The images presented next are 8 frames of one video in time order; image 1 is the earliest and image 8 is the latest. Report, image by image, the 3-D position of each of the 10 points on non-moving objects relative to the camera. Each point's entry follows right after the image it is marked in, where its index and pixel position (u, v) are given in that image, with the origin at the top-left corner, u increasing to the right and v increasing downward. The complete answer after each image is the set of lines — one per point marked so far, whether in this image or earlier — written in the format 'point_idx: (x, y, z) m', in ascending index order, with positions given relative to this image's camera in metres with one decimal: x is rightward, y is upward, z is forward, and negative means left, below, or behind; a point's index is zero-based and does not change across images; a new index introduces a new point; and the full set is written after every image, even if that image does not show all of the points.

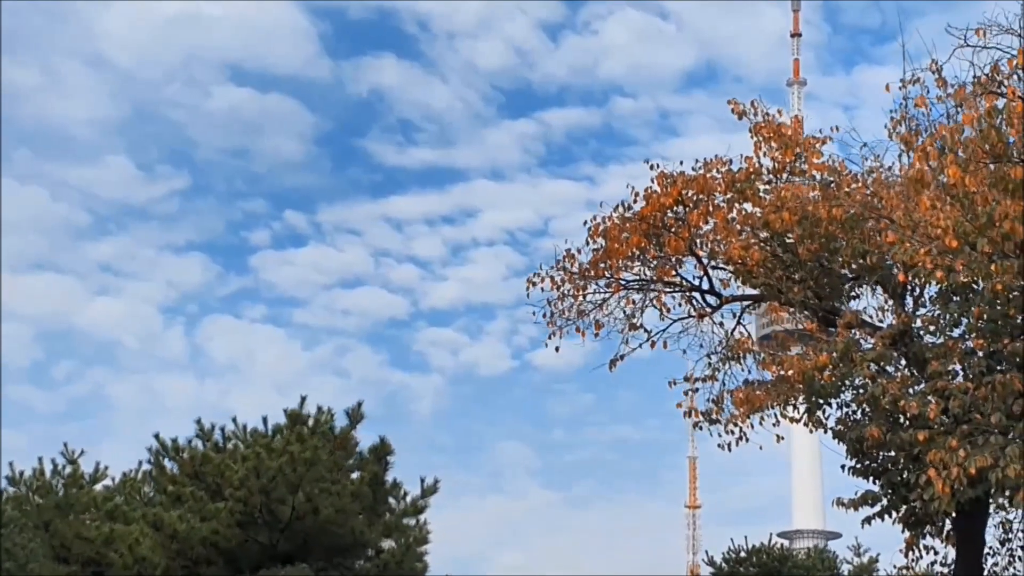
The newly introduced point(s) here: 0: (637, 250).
0: (+1.6, +0.5, +18.0) m
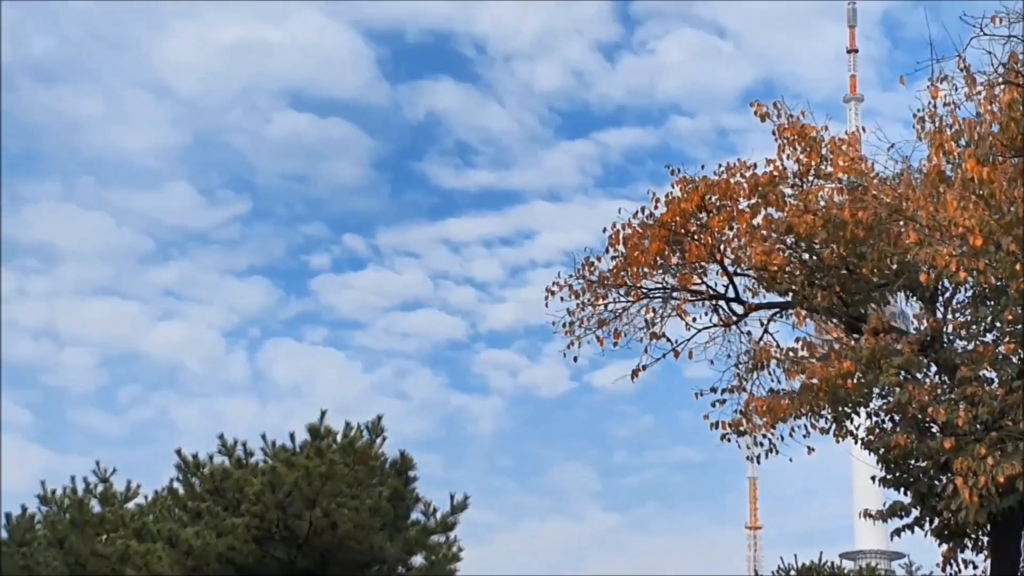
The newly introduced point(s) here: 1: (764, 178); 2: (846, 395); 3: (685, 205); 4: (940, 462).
0: (+1.8, +0.4, +17.5) m
1: (+3.0, +1.3, +17.2) m
2: (+3.7, -1.2, +15.8) m
3: (+2.1, +1.0, +17.2) m
4: (+4.4, -1.8, +14.9) m
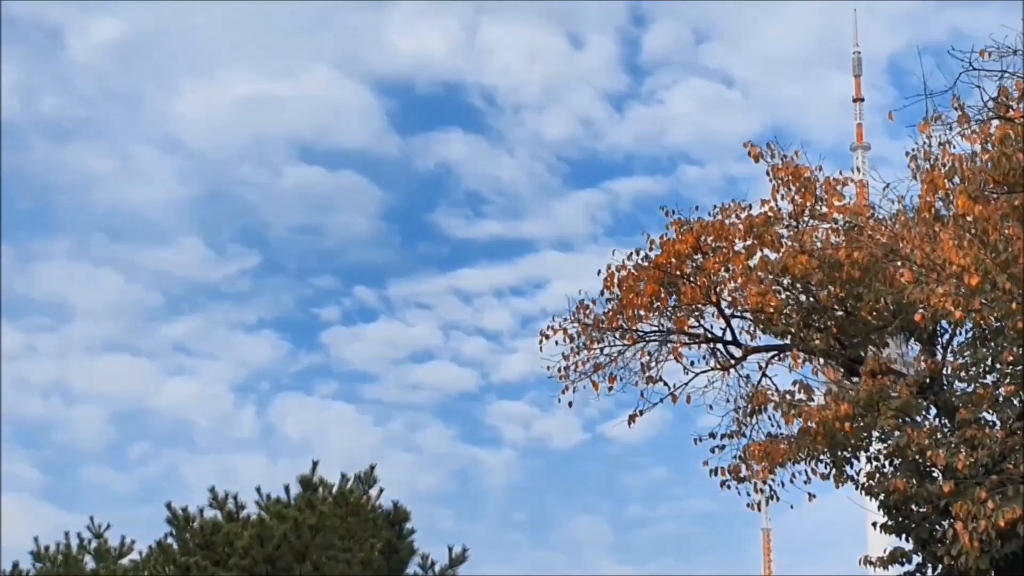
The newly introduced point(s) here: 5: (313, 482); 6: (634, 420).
0: (+1.7, -0.2, +17.3) m
1: (+2.9, +0.8, +16.9) m
2: (+3.6, -1.6, +15.4) m
3: (+2.0, +0.5, +17.0) m
4: (+4.3, -2.2, +14.5) m
5: (-2.5, -2.5, +18.2) m
6: (+1.5, -1.6, +17.2) m
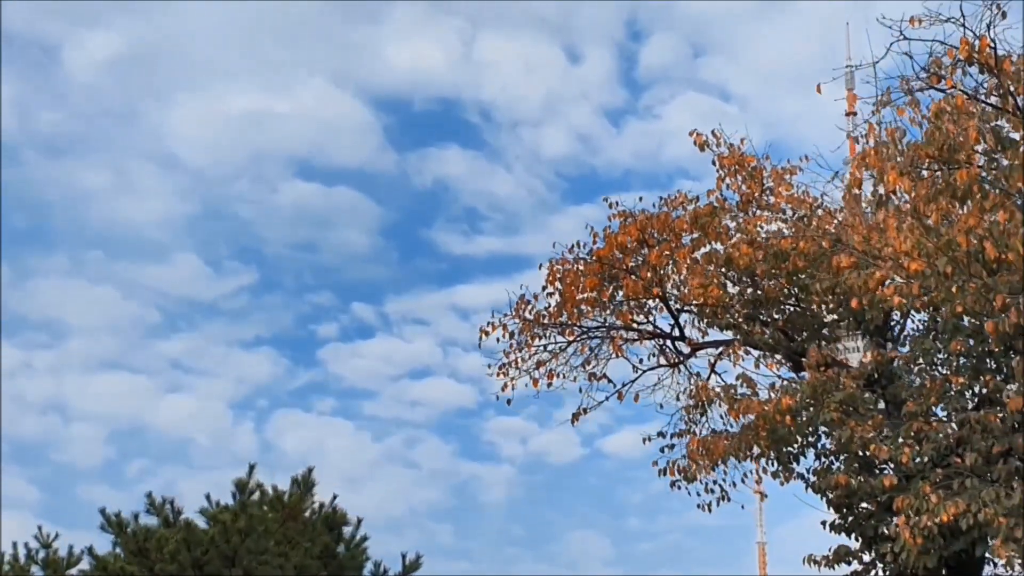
0: (+1.0, -0.1, +16.7) m
1: (+2.2, +0.9, +16.4) m
2: (+2.9, -1.5, +14.8) m
3: (+1.3, +0.6, +16.4) m
4: (+3.6, -2.1, +13.9) m
5: (-3.2, -2.4, +17.6) m
6: (+0.8, -1.5, +16.6) m
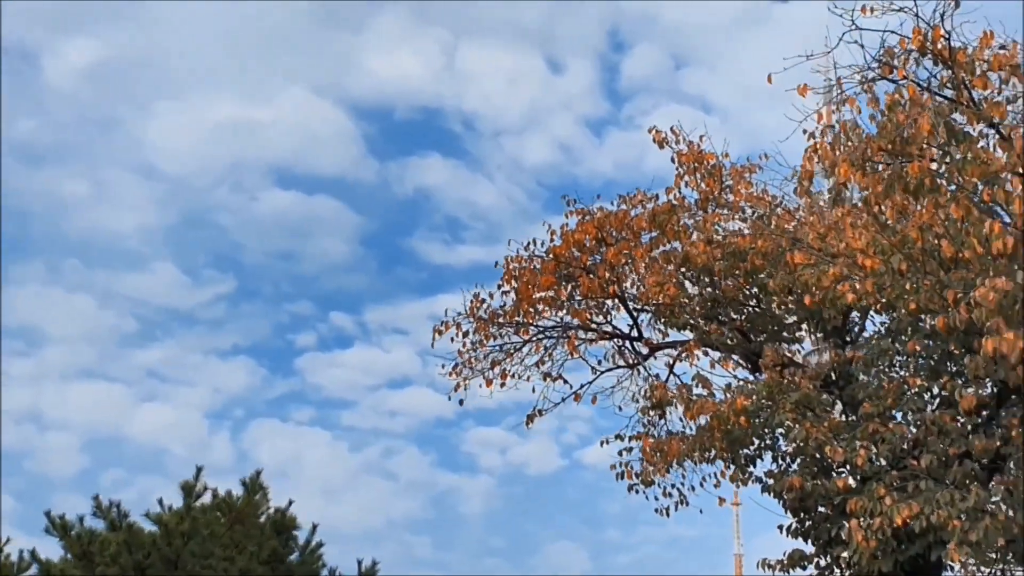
0: (+0.4, -0.1, +16.4) m
1: (+1.7, +0.9, +16.0) m
2: (+2.3, -1.5, +14.5) m
3: (+0.7, +0.6, +16.1) m
4: (+3.1, -2.1, +13.6) m
5: (-3.8, -2.4, +17.2) m
6: (+0.2, -1.5, +16.2) m
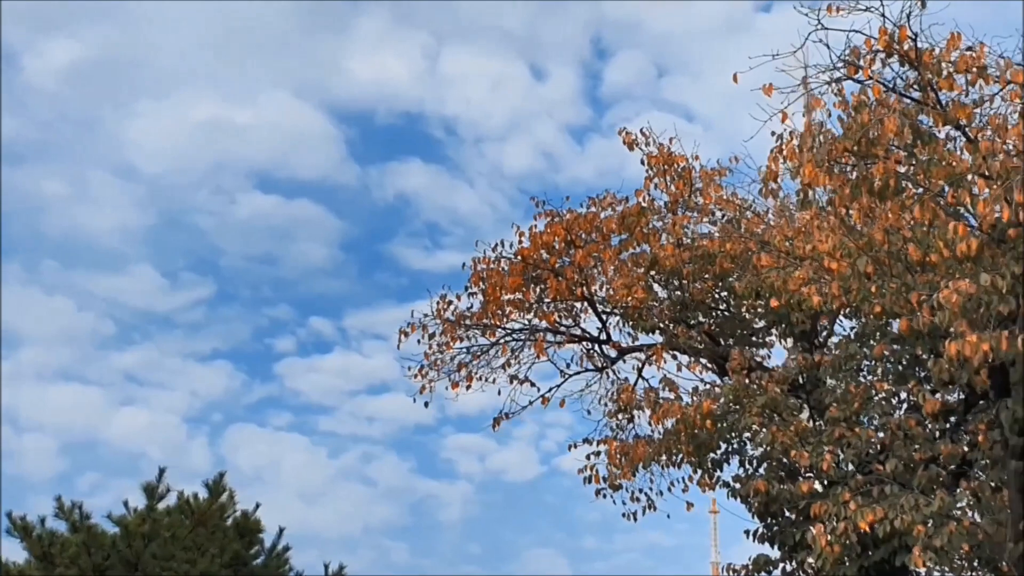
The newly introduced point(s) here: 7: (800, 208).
0: (+0.1, -0.1, +16.2) m
1: (+1.3, +0.9, +15.9) m
2: (+2.0, -1.5, +14.4) m
3: (+0.4, +0.6, +16.0) m
4: (+2.7, -2.1, +13.4) m
5: (-4.2, -2.4, +17.0) m
6: (-0.2, -1.5, +16.1) m
7: (+2.9, +0.8, +14.2) m
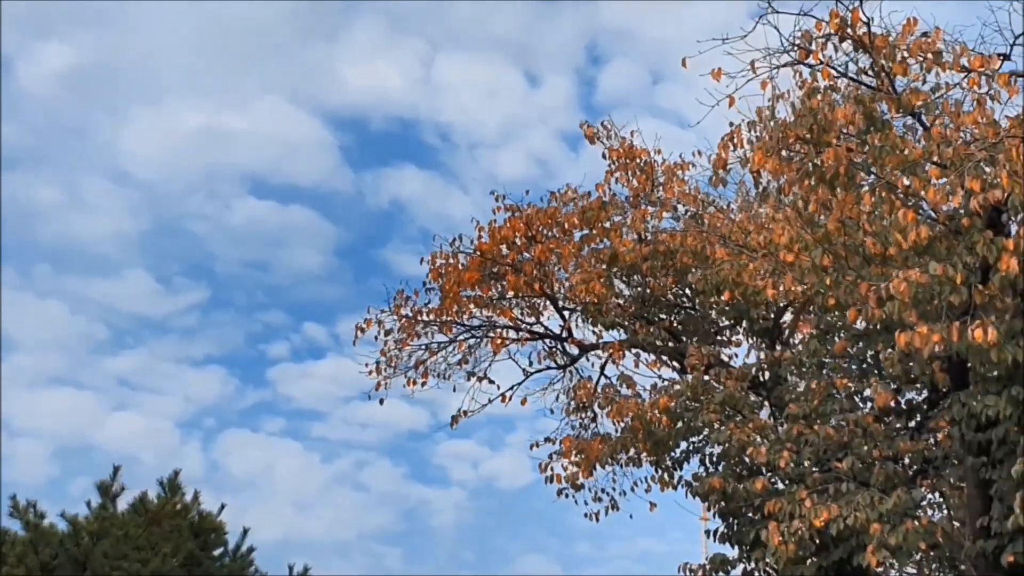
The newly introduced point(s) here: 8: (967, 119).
0: (-0.4, 0.0, +15.9) m
1: (+0.9, +0.9, +15.6) m
2: (+1.5, -1.5, +14.1) m
3: (-0.1, +0.6, +15.7) m
4: (+2.3, -2.0, +13.1) m
5: (-4.6, -2.3, +16.7) m
6: (-0.6, -1.5, +15.8) m
7: (+2.4, +0.9, +14.0) m
8: (+3.5, +1.3, +11.0) m
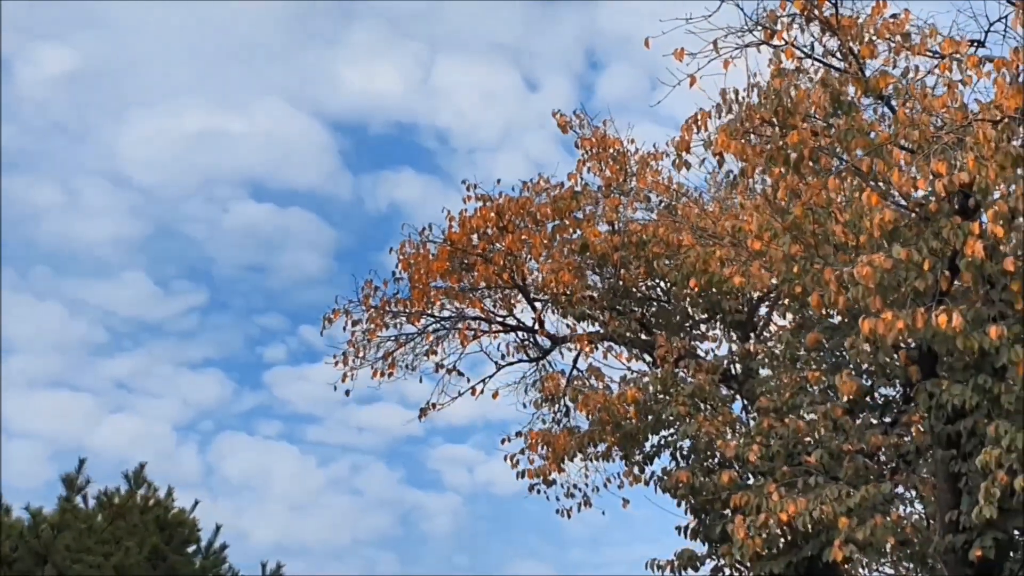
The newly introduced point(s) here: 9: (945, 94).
0: (-0.7, +0.1, +15.7) m
1: (+0.6, +1.0, +15.4) m
2: (+1.2, -1.4, +13.8) m
3: (-0.4, +0.7, +15.4) m
4: (+2.0, -1.9, +12.9) m
5: (-5.0, -2.2, +16.4) m
6: (-0.9, -1.4, +15.5) m
7: (+2.1, +0.9, +13.7) m
8: (+3.2, +1.4, +10.7) m
9: (+3.3, +1.5, +10.8) m
